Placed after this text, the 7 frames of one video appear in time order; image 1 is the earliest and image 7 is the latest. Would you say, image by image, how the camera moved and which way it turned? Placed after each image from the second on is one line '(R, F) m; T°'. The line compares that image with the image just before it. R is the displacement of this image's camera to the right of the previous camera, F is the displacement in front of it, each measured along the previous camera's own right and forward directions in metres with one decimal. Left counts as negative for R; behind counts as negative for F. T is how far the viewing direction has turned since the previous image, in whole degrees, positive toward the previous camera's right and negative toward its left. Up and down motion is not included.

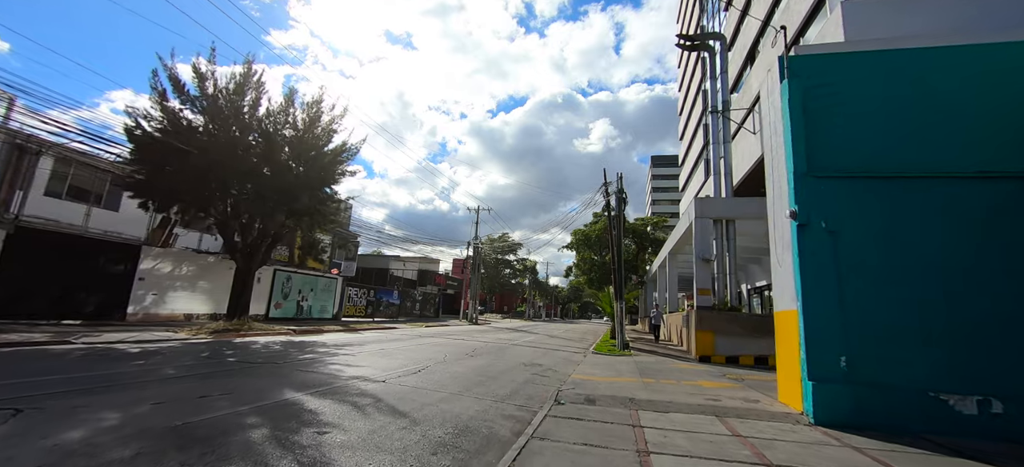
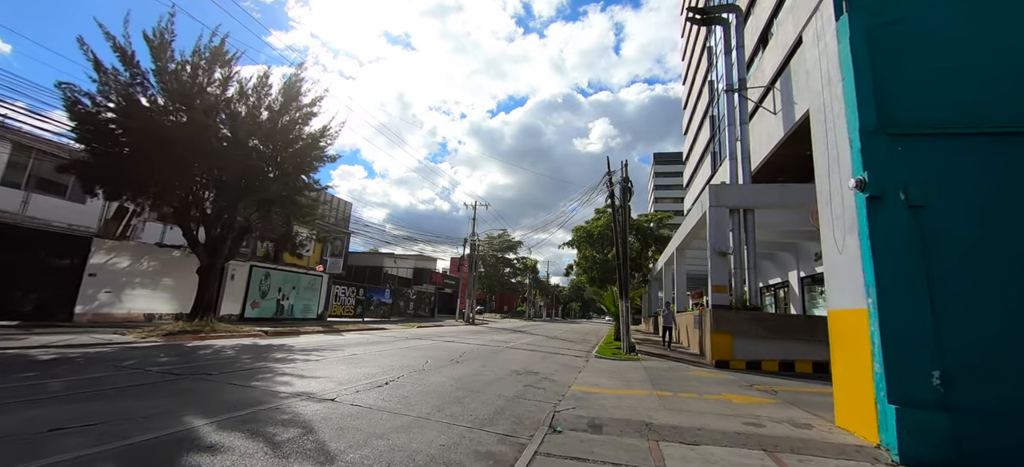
(+0.3, +1.6) m; 0°
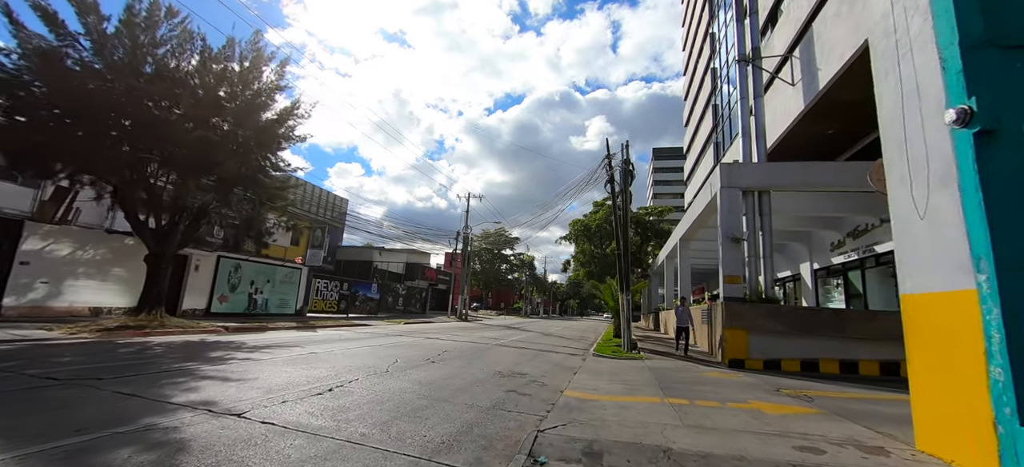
(+0.3, +1.6) m; 0°
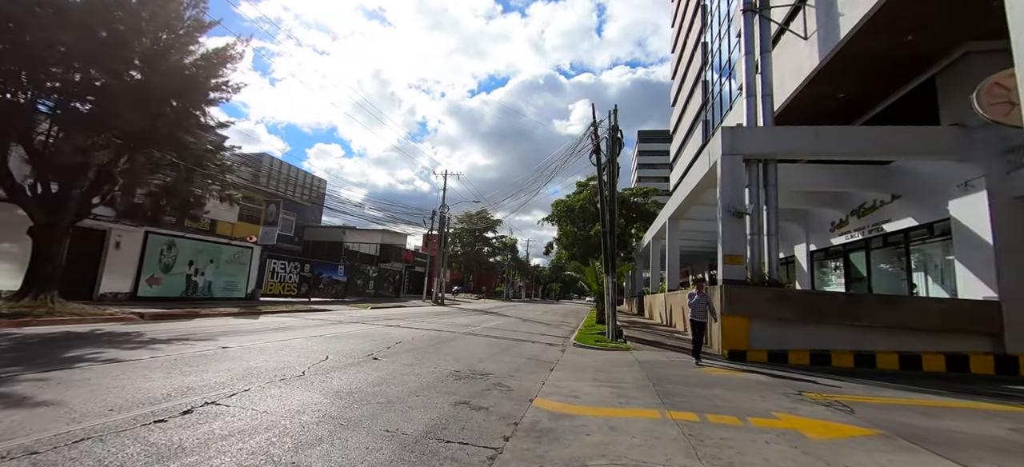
(+0.4, +1.9) m; +2°
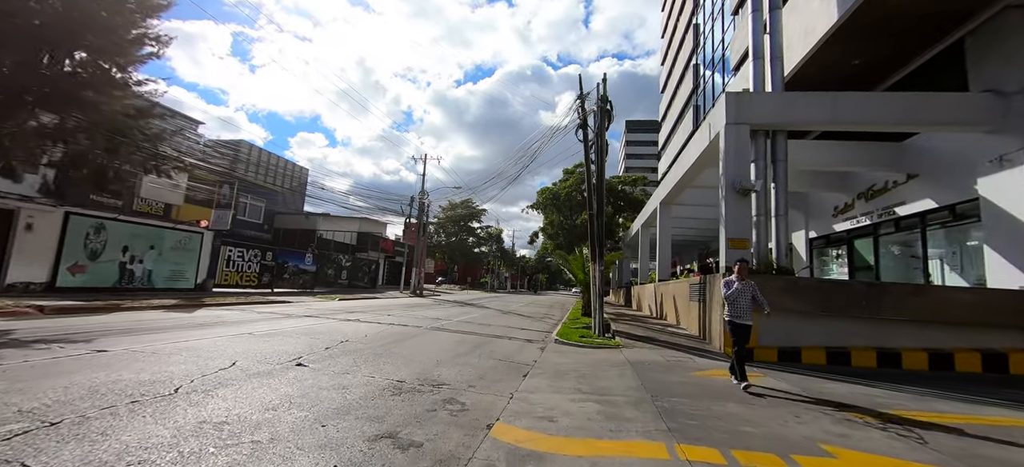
(+0.4, +1.6) m; +2°
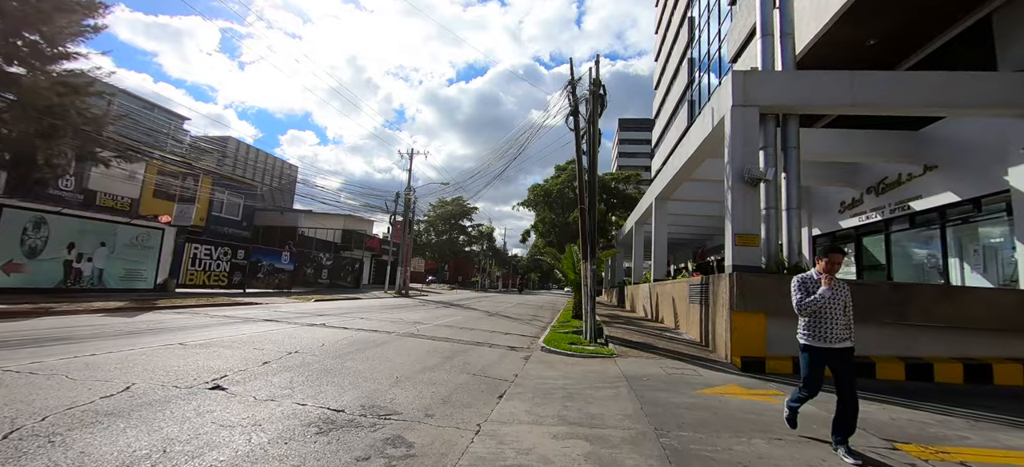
(+0.3, +1.1) m; +1°
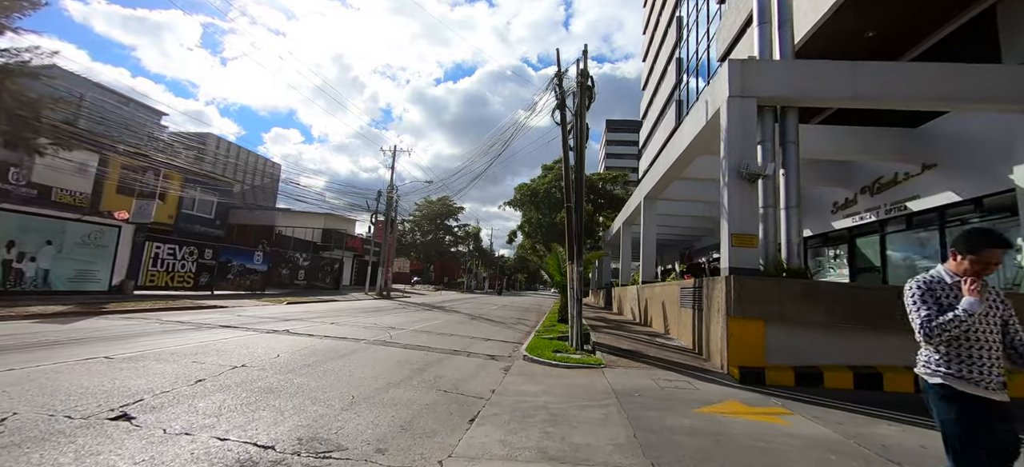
(+0.2, +0.7) m; +2°
